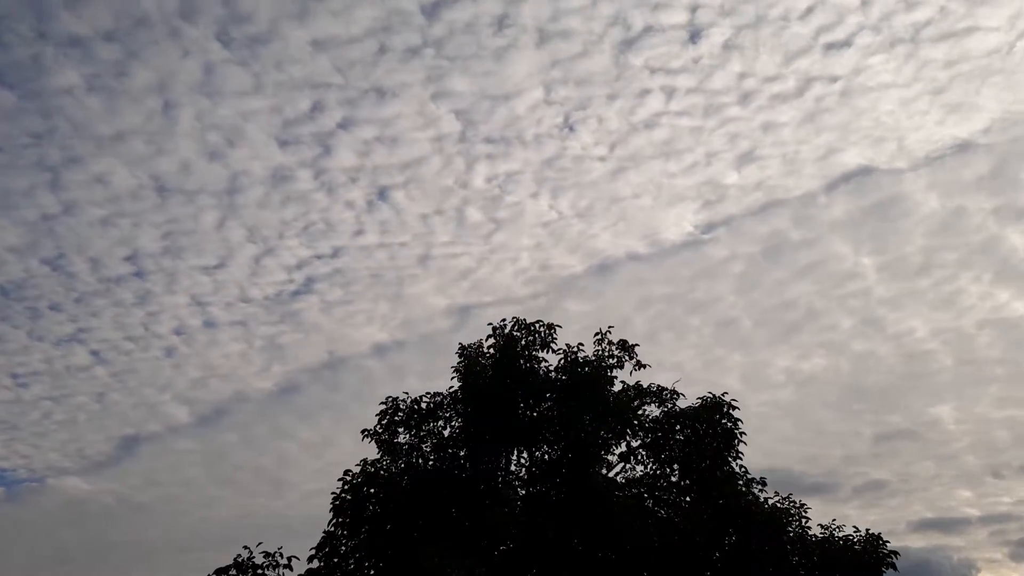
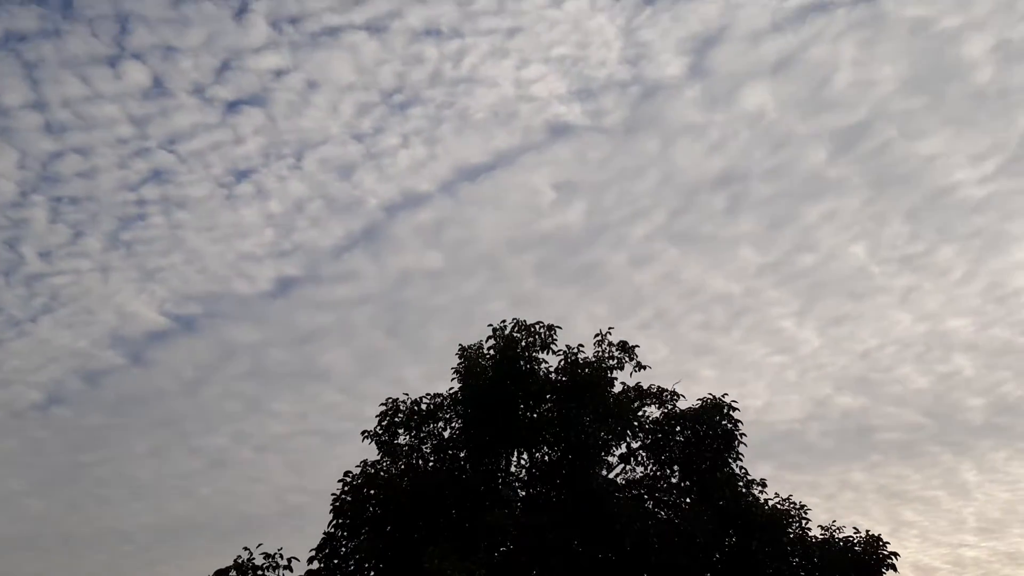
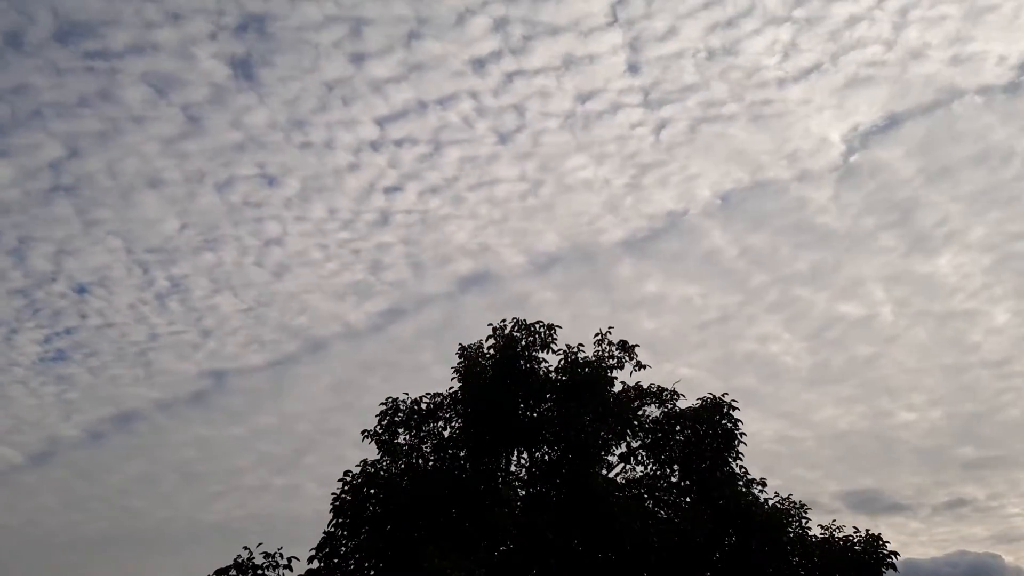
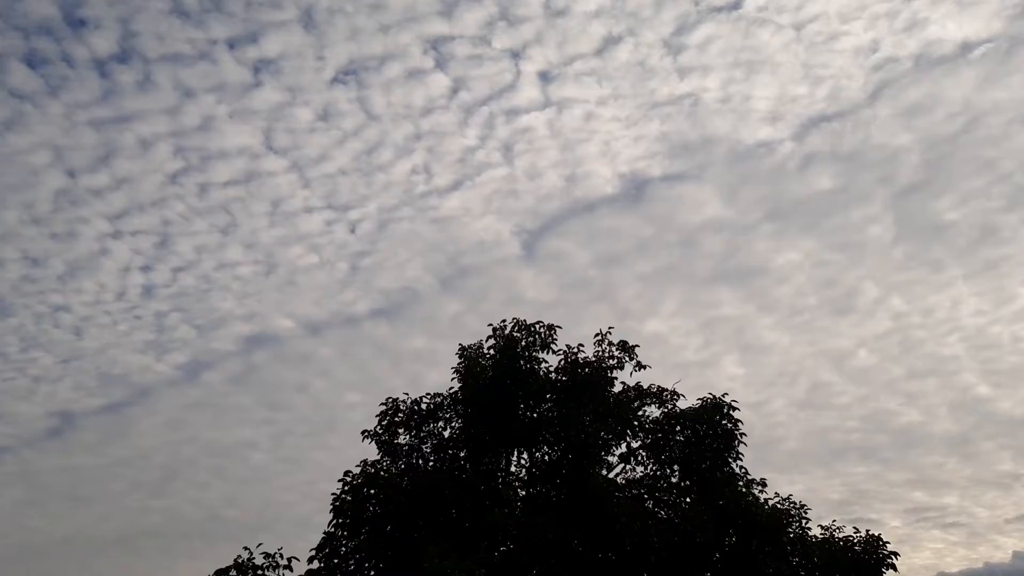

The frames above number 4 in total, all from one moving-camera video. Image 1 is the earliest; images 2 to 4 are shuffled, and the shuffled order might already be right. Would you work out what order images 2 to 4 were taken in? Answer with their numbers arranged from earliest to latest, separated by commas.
3, 4, 2
